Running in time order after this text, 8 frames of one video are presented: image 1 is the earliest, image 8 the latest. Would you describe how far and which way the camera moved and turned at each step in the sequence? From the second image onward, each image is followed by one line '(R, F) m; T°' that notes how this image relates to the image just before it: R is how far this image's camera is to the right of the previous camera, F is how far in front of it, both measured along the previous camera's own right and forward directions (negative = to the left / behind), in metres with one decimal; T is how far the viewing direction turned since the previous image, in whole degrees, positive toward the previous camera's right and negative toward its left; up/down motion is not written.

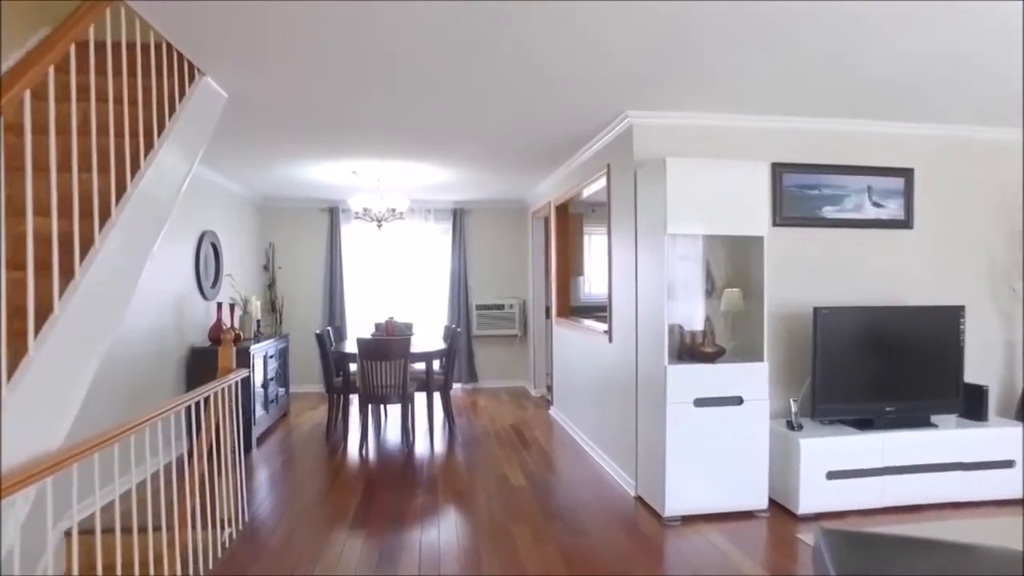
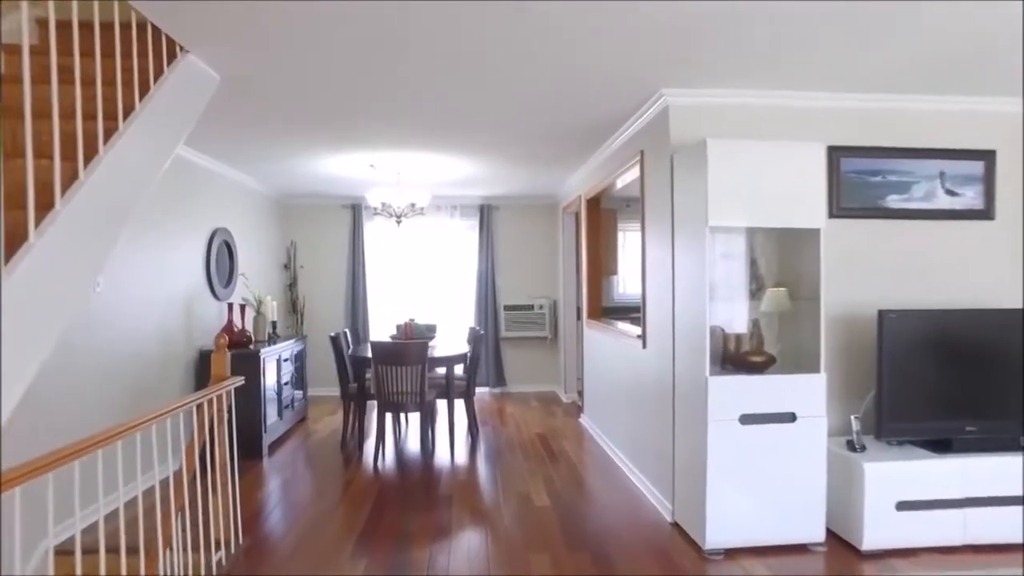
(+0.1, +0.3) m; -3°
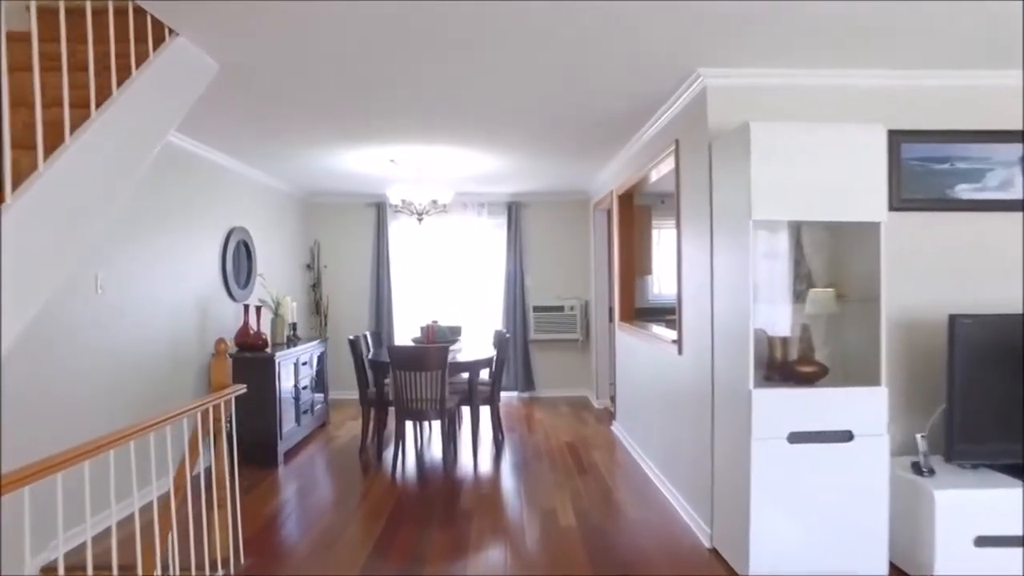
(0.0, +0.2) m; -3°
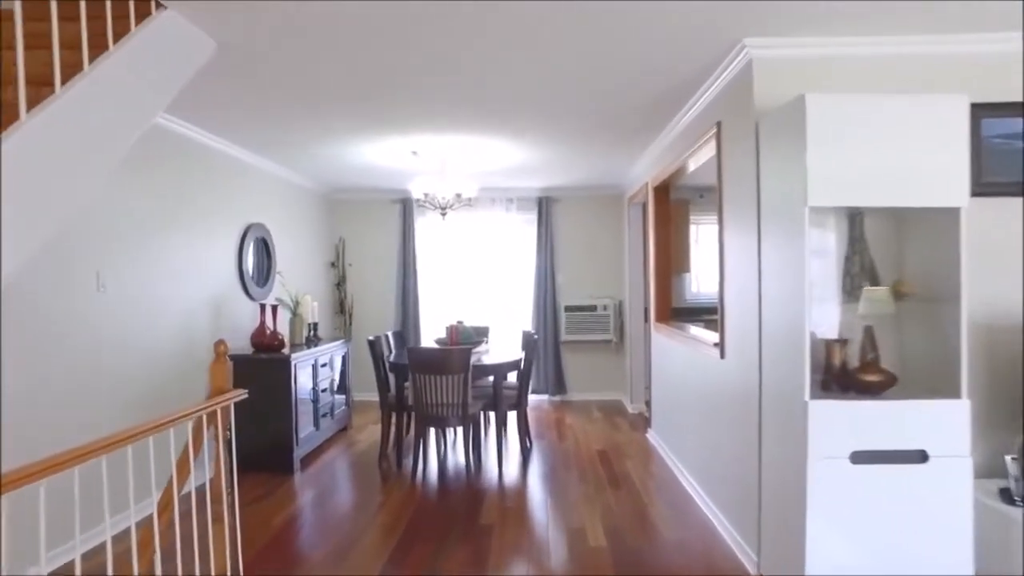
(0.0, +0.3) m; -3°
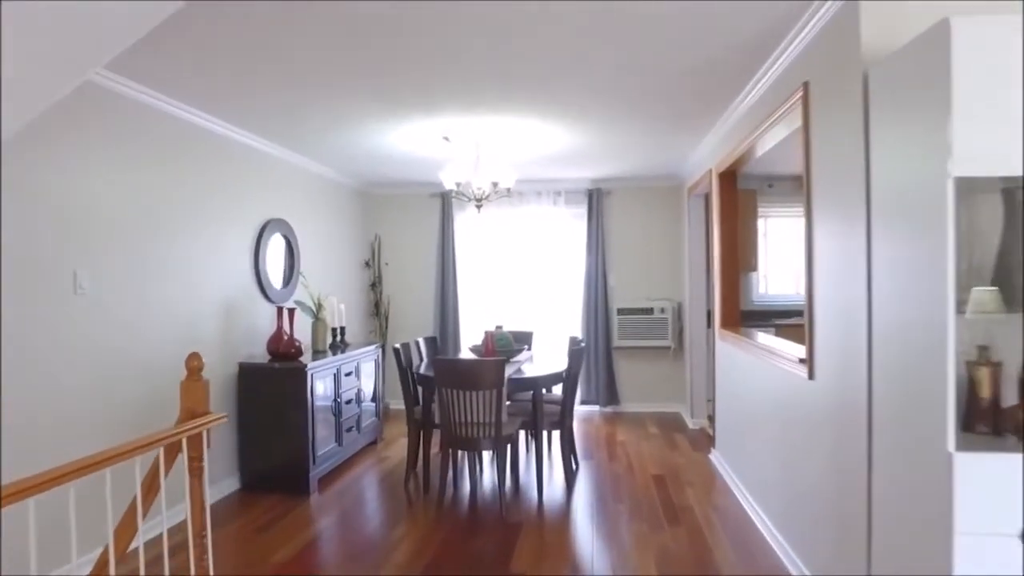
(+0.1, +0.5) m; -4°
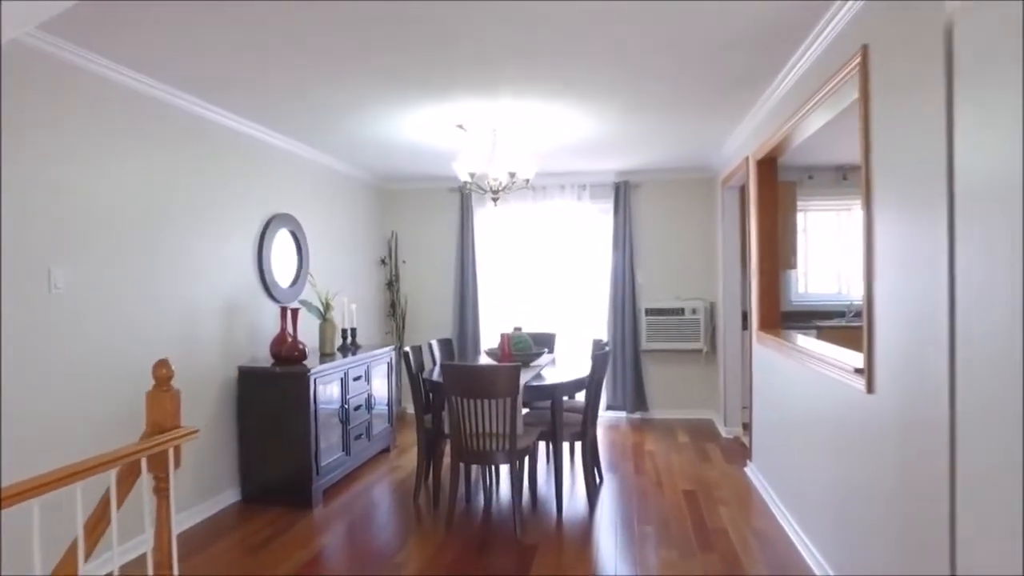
(0.0, +0.3) m; -2°
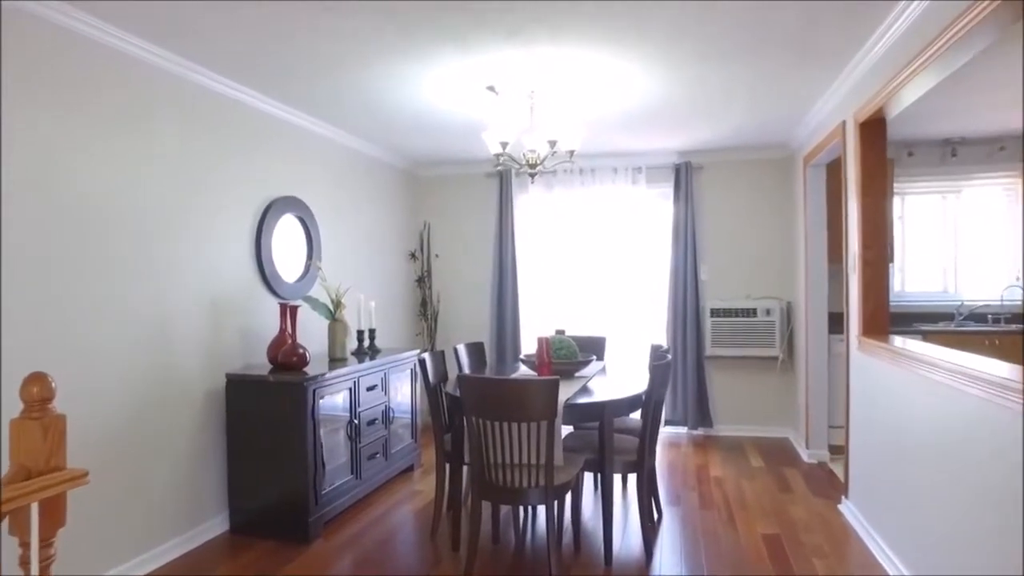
(0.0, +0.6) m; -4°
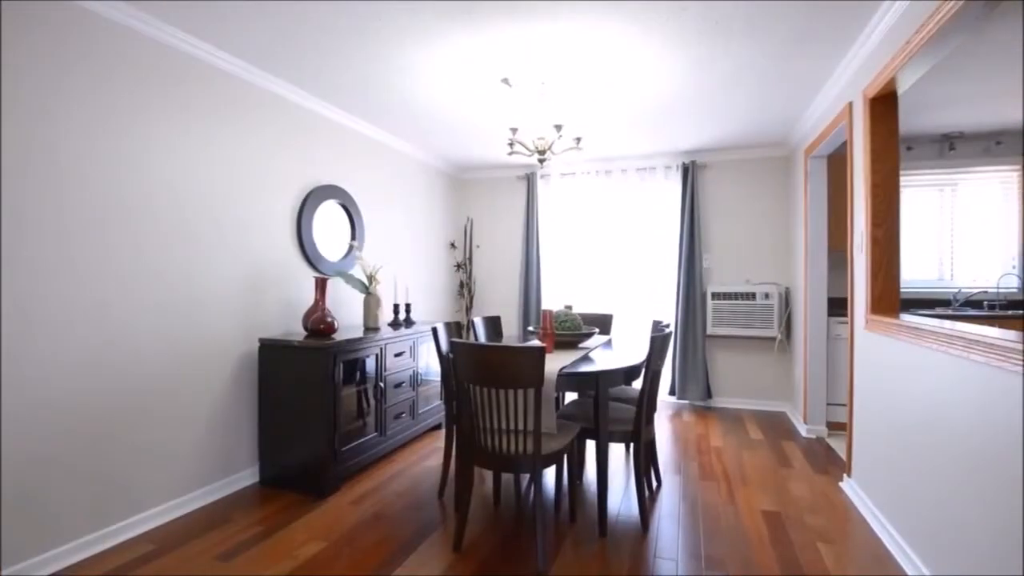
(0.0, -0.2) m; -1°
